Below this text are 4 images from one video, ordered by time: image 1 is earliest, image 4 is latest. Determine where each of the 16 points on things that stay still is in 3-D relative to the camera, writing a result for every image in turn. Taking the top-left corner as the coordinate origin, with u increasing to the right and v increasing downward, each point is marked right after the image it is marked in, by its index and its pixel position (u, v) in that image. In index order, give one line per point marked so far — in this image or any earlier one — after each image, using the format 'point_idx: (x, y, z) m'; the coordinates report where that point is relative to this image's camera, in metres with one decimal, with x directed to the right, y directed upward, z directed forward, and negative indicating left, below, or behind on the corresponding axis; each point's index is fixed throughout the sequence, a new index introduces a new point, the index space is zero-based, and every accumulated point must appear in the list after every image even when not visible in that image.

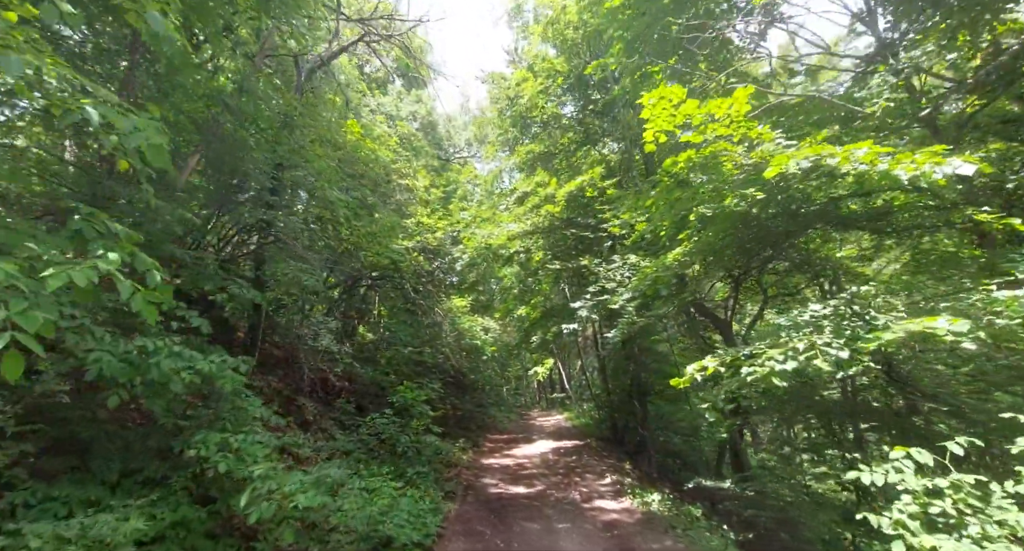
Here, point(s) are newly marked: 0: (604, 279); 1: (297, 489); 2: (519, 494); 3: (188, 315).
0: (+2.0, 0.0, +9.5) m
1: (-1.6, -1.5, +3.2) m
2: (+0.1, -4.3, +8.7) m
3: (-2.7, -0.3, +3.7) m
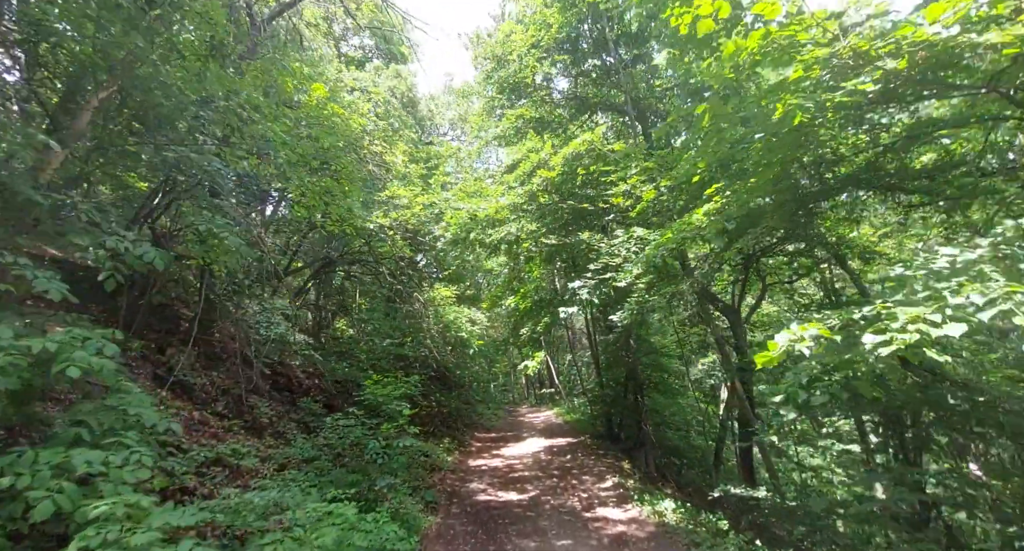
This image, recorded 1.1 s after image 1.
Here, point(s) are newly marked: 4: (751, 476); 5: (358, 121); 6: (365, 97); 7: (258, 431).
0: (+1.8, +0.4, +8.5) m
1: (-1.6, -1.2, +2.2) m
2: (0.0, -3.9, +7.7) m
3: (-2.7, 0.0, +2.6) m
4: (+5.5, -4.6, +10.2) m
5: (-3.3, +3.3, +9.4) m
6: (-3.6, +4.4, +10.9) m
7: (-3.4, -2.1, +6.0) m
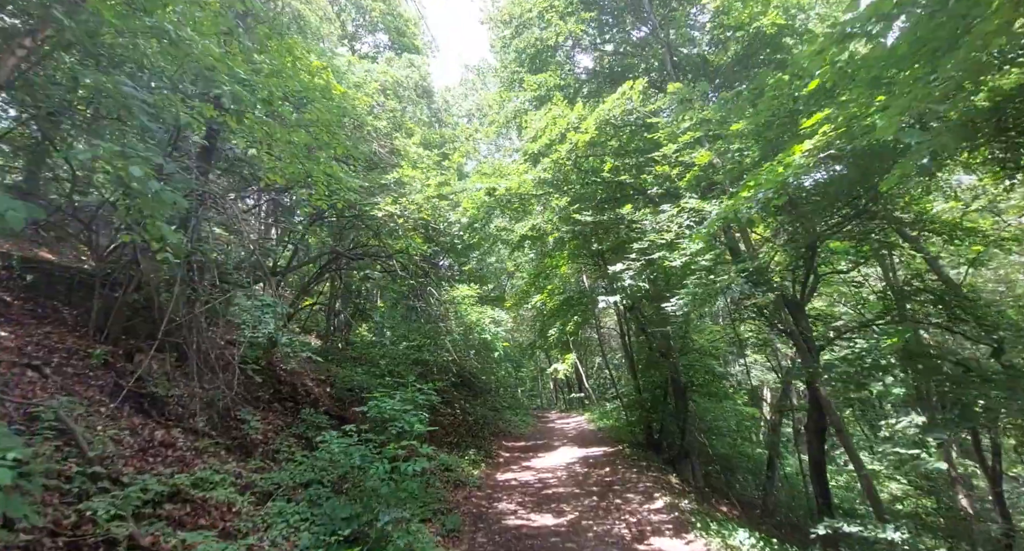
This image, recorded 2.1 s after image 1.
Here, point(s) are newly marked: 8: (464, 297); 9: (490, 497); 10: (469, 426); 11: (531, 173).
0: (+2.3, +0.6, +7.4) m
1: (-1.4, -1.0, +1.2) m
2: (+0.5, -3.8, +6.6) m
3: (-2.6, +0.1, +1.7) m
4: (+6.2, -4.3, +8.8) m
5: (-2.9, +3.4, +8.5) m
6: (-3.1, +4.5, +10.1) m
7: (-3.0, -2.0, +5.1) m
8: (-1.5, -0.7, +13.8) m
9: (-0.4, -4.3, +8.7) m
10: (-1.3, -4.6, +13.6) m
11: (+0.3, +2.0, +8.9) m
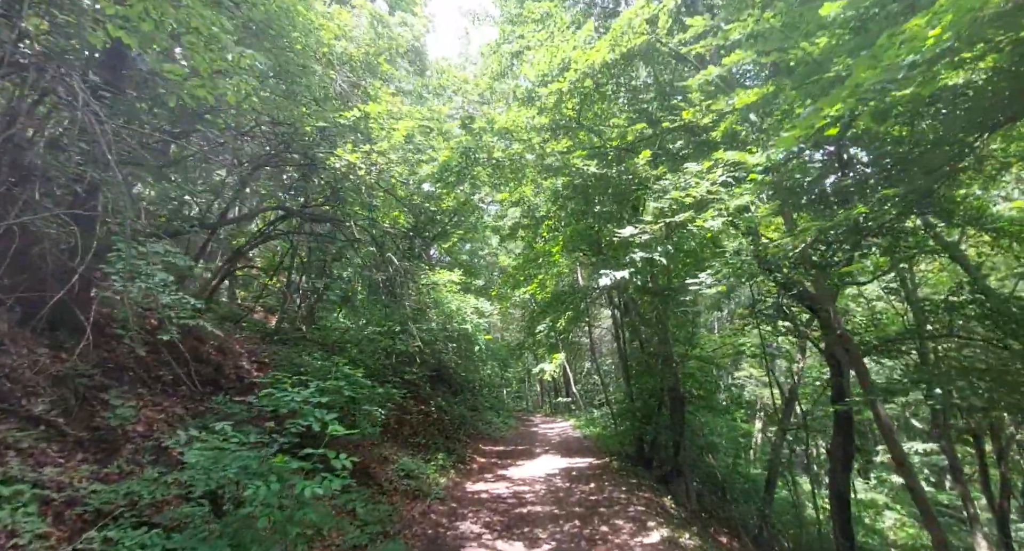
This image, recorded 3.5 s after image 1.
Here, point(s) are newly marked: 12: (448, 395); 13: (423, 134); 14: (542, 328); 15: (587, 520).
0: (+2.0, +0.8, +6.1) m
1: (-1.7, -0.6, -0.2) m
2: (0.0, -3.4, +5.3) m
3: (-2.8, +0.7, +0.3) m
4: (+5.7, -4.3, +7.5) m
5: (-2.9, +3.9, +7.2) m
6: (-3.1, +5.0, +8.7) m
7: (-3.4, -1.5, +3.7) m
8: (-1.9, -0.3, +12.5) m
9: (-1.0, -3.9, +7.3) m
10: (-1.9, -4.2, +12.3) m
11: (+0.2, +2.4, +7.6) m
12: (-2.1, -3.9, +14.3) m
13: (-1.8, +2.9, +8.9) m
14: (+1.0, -1.8, +14.8) m
15: (+1.2, -3.9, +7.1) m
